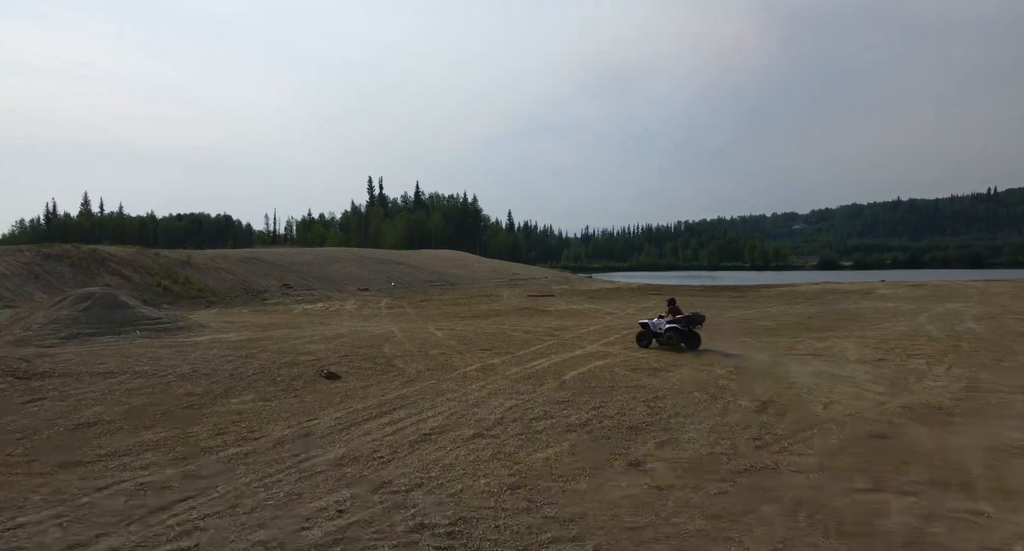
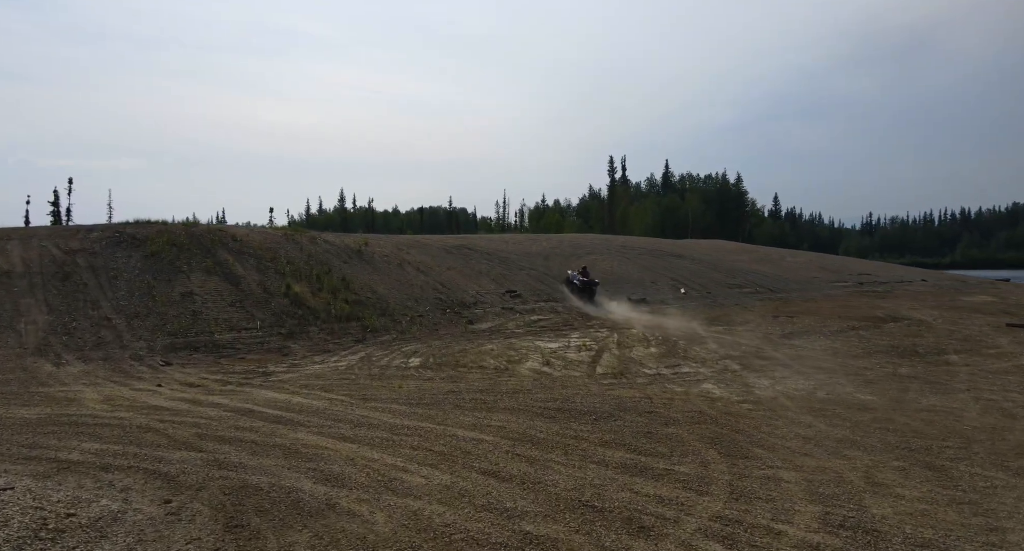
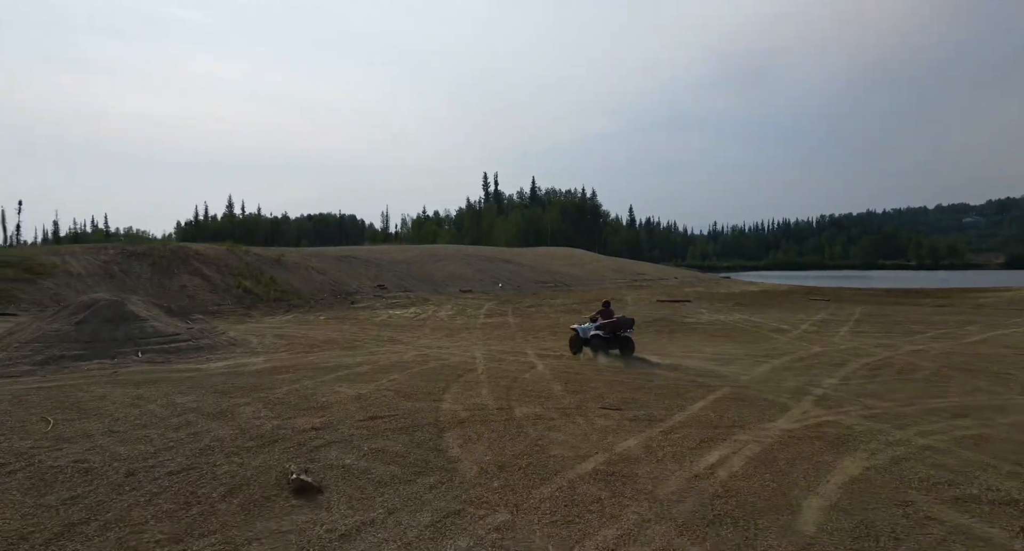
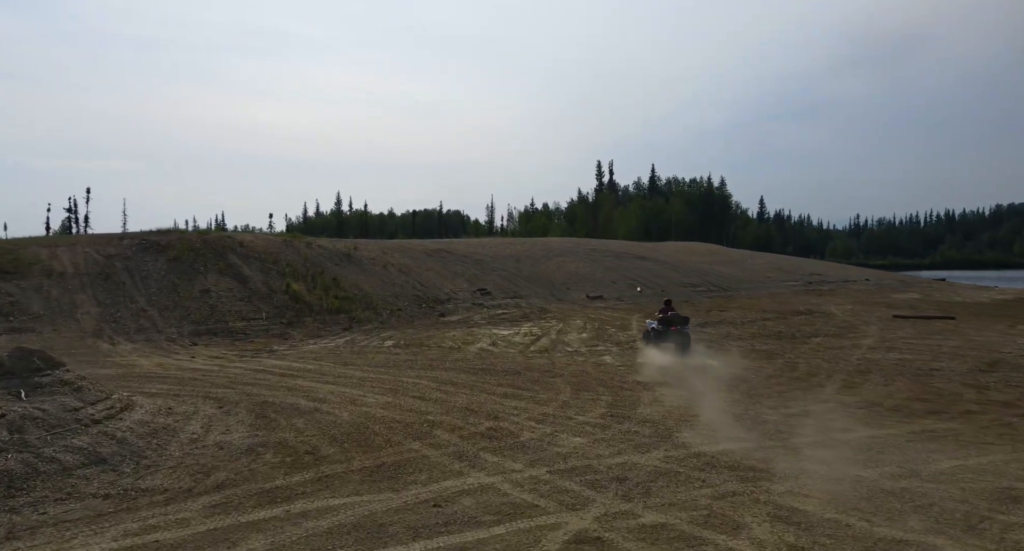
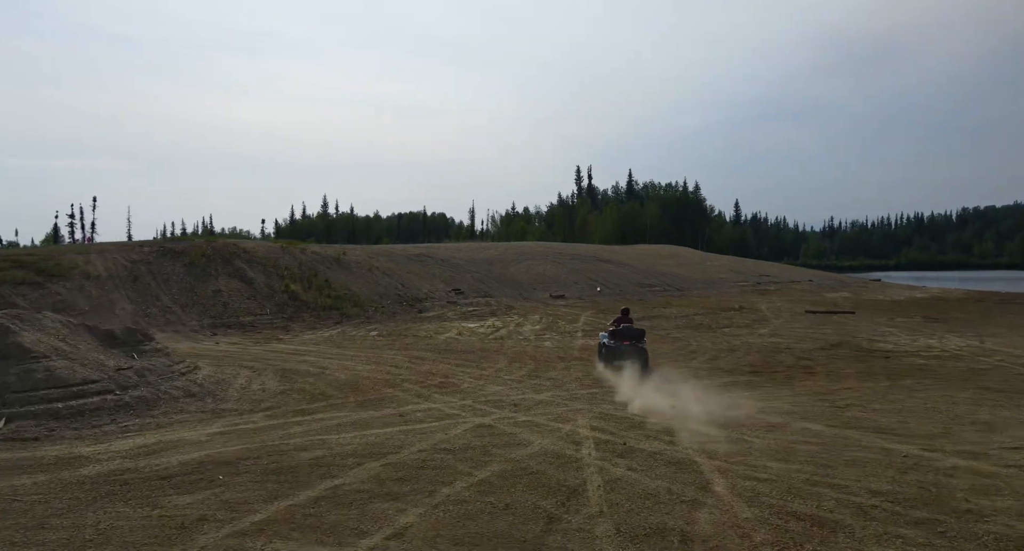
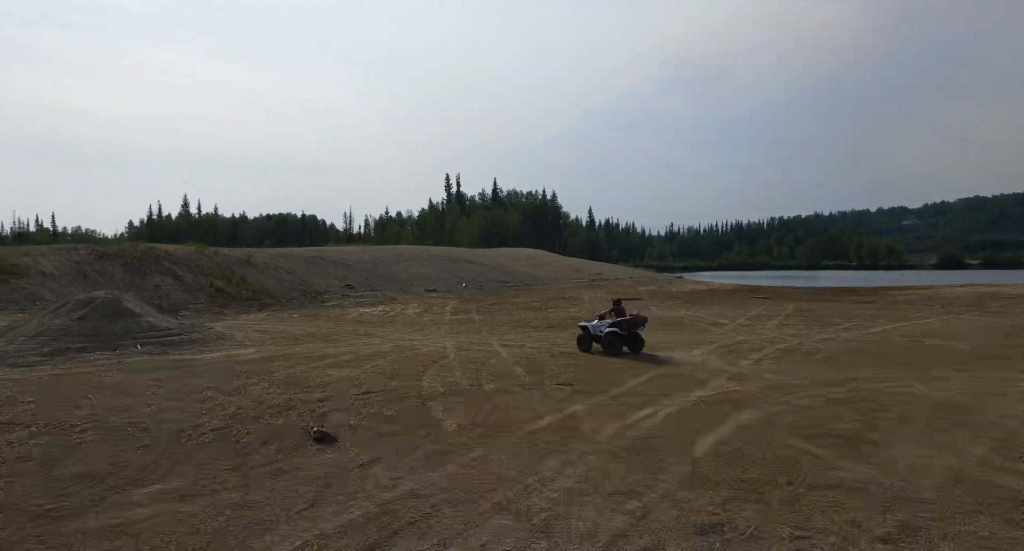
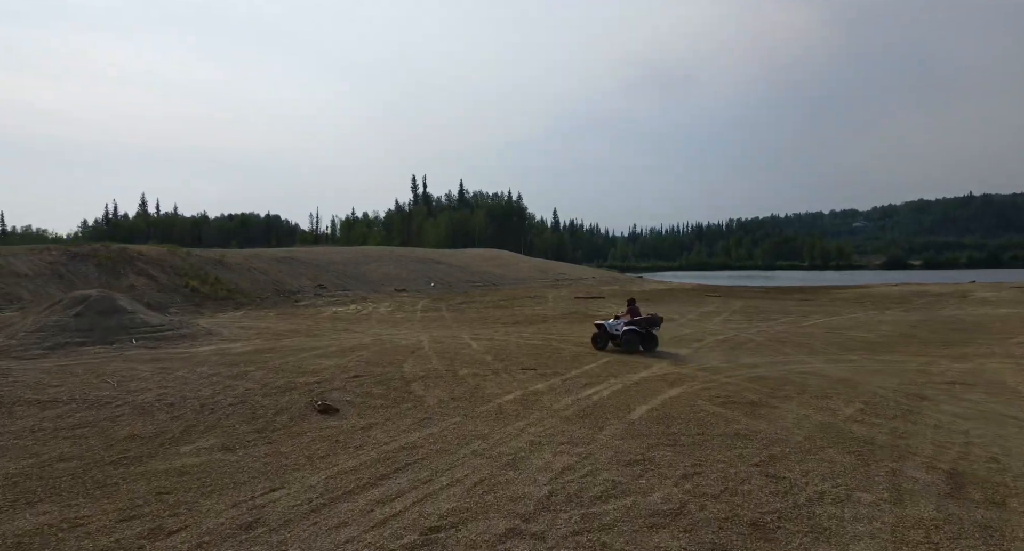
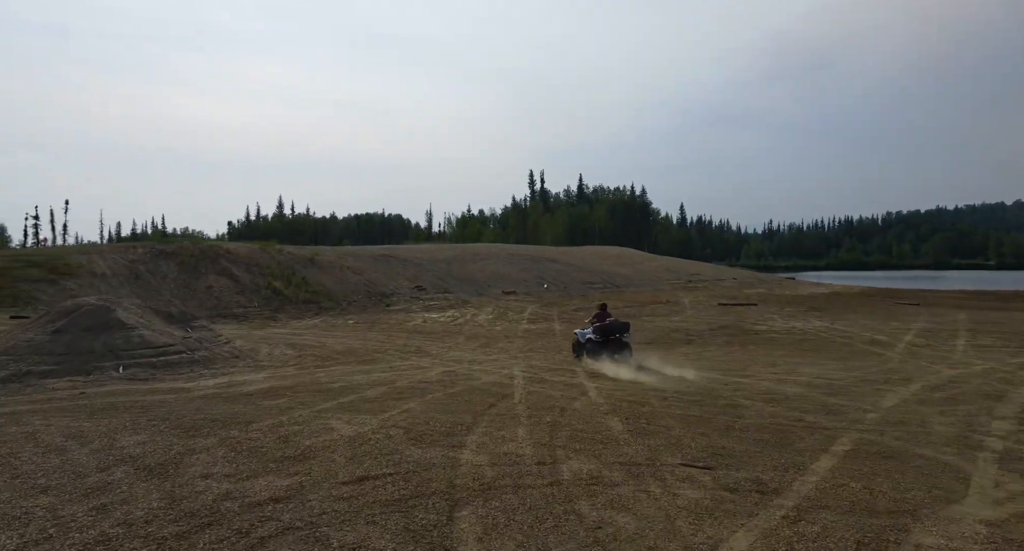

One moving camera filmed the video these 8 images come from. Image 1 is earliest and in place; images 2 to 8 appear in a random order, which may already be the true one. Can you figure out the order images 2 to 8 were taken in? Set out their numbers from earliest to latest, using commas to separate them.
7, 6, 3, 8, 5, 4, 2
